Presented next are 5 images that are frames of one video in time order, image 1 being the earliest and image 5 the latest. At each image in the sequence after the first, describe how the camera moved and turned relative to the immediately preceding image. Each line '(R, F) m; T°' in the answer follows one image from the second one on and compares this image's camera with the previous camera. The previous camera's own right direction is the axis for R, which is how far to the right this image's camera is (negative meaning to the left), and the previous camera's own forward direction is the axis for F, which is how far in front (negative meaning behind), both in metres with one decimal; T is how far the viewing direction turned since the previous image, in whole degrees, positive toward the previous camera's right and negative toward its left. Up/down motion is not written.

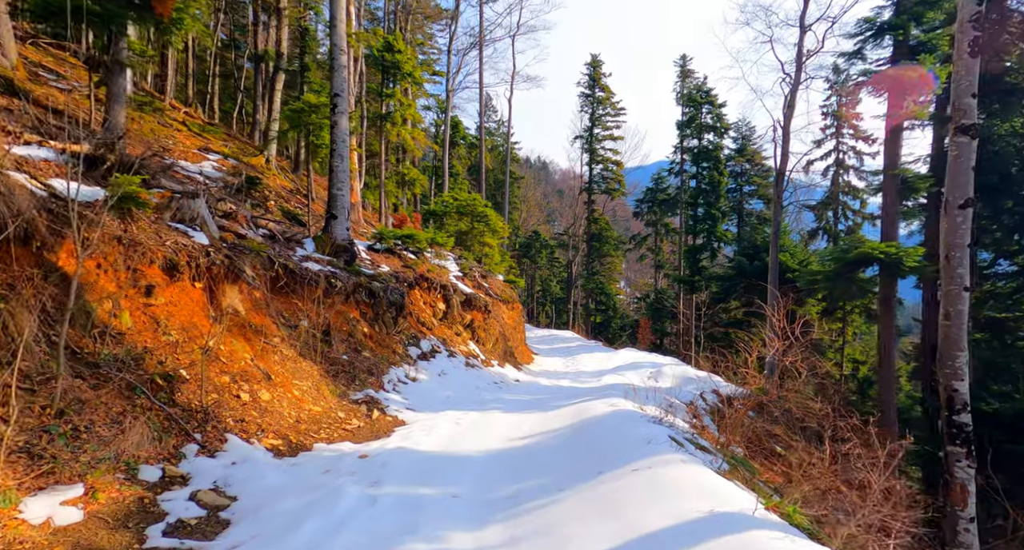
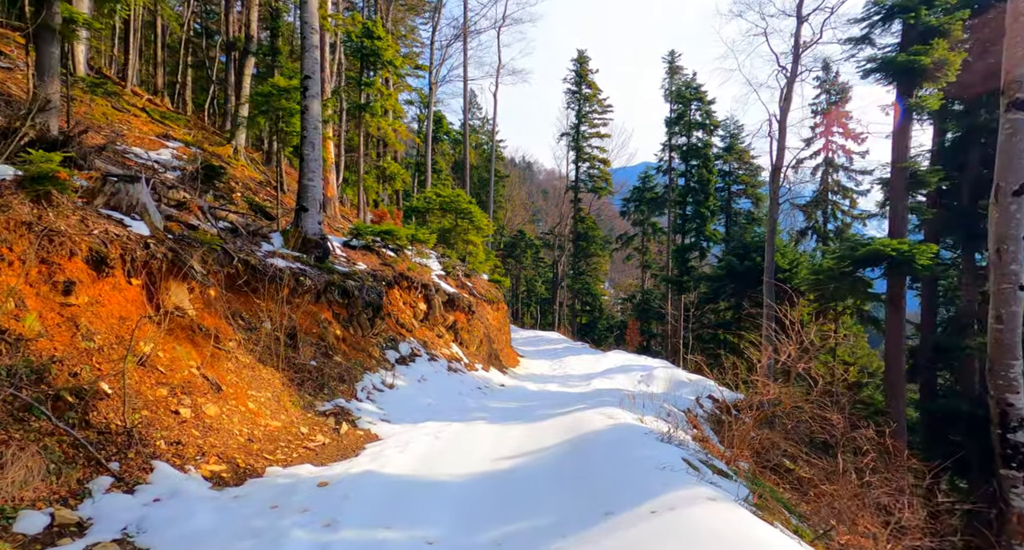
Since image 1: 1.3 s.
(0.0, +0.9) m; +1°
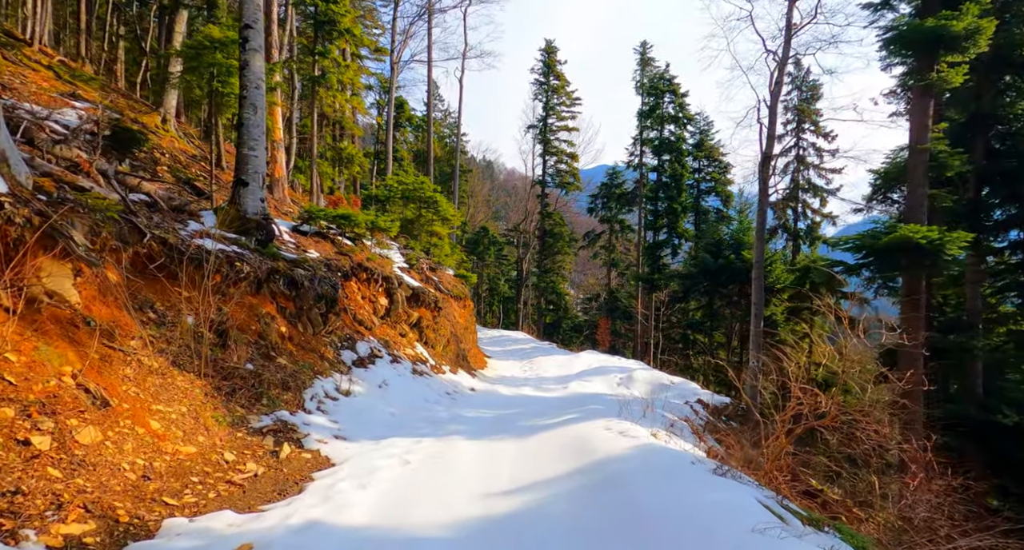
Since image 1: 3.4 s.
(-0.3, +1.5) m; +4°
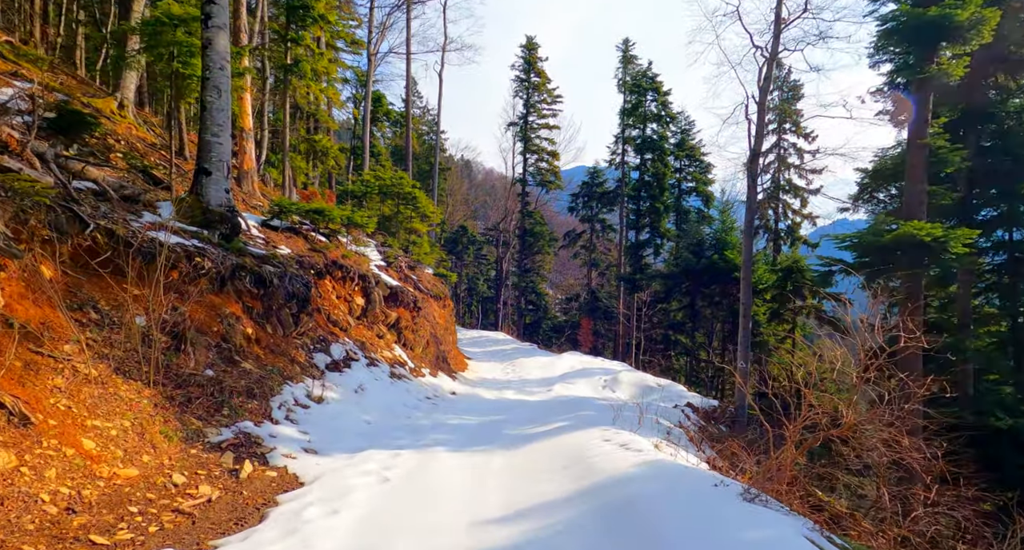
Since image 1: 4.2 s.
(-0.1, +0.6) m; +2°
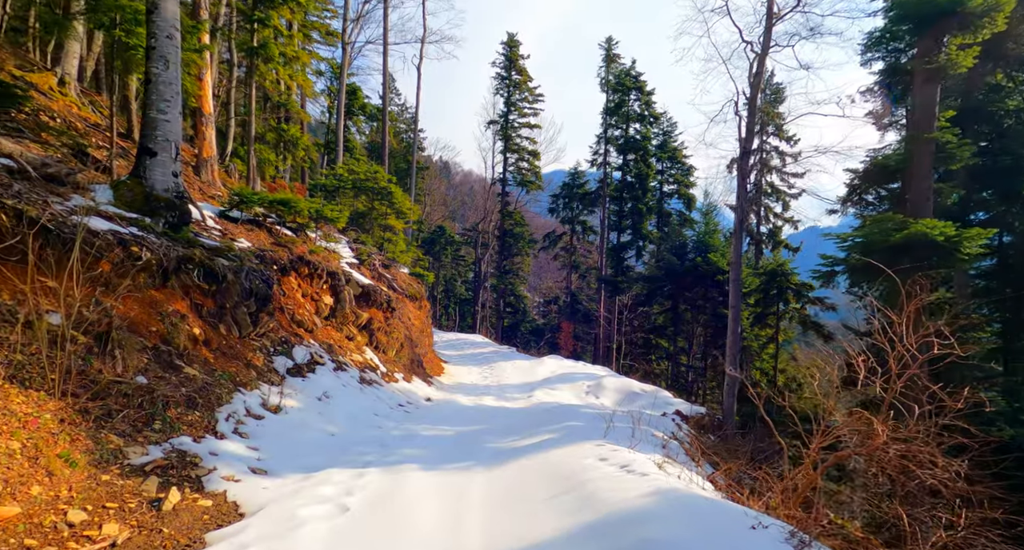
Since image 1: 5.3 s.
(0.0, +0.8) m; +2°
